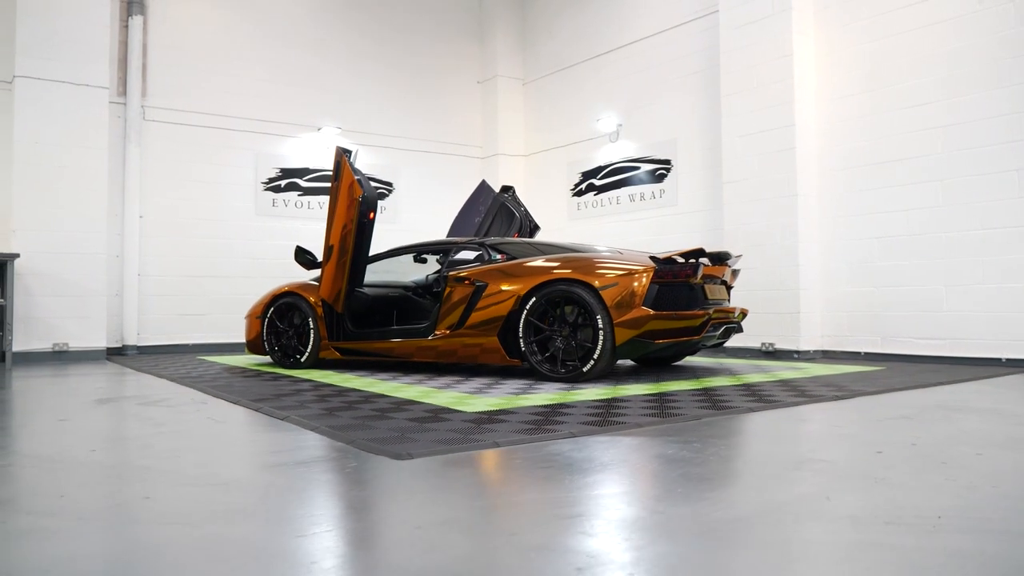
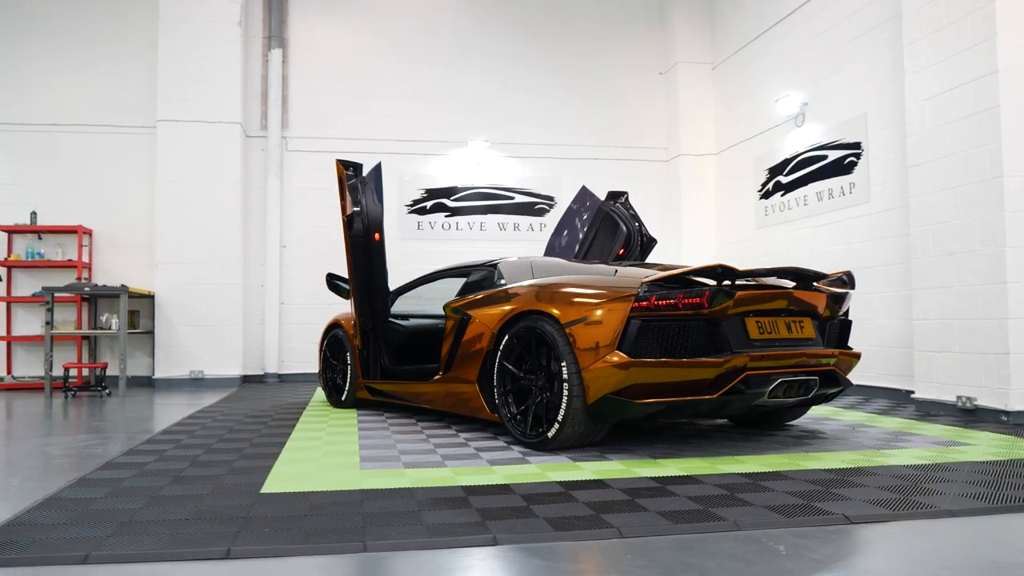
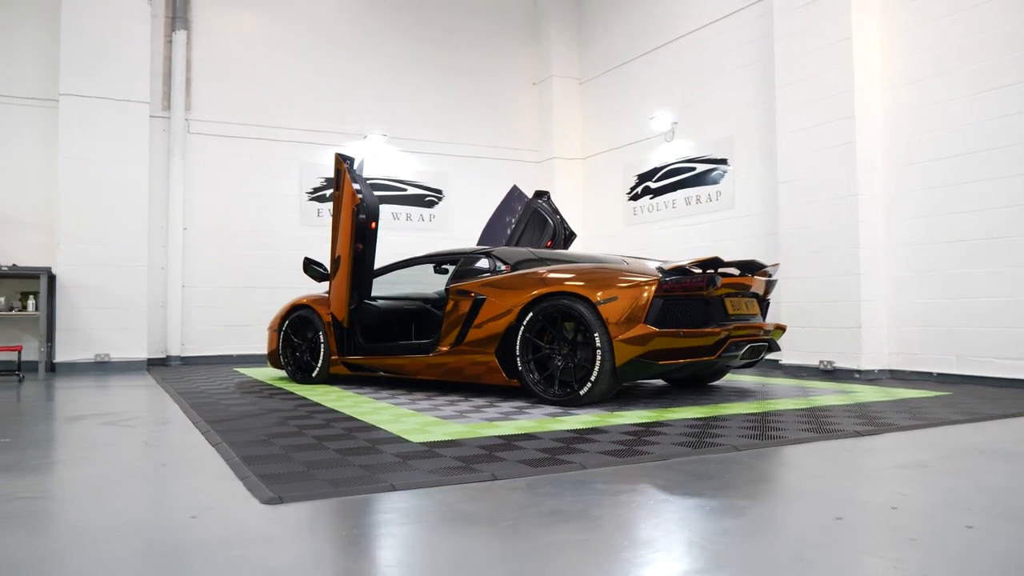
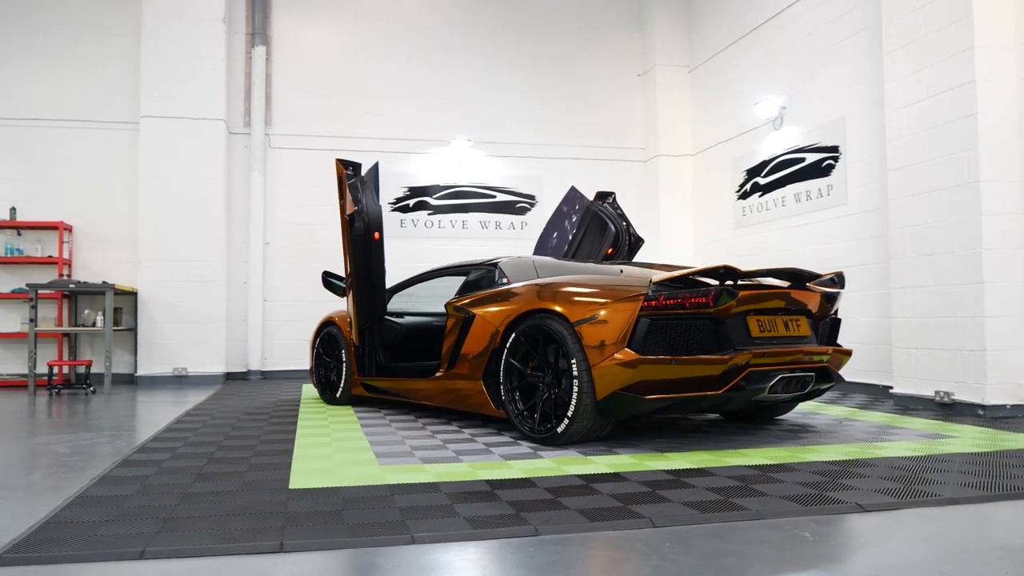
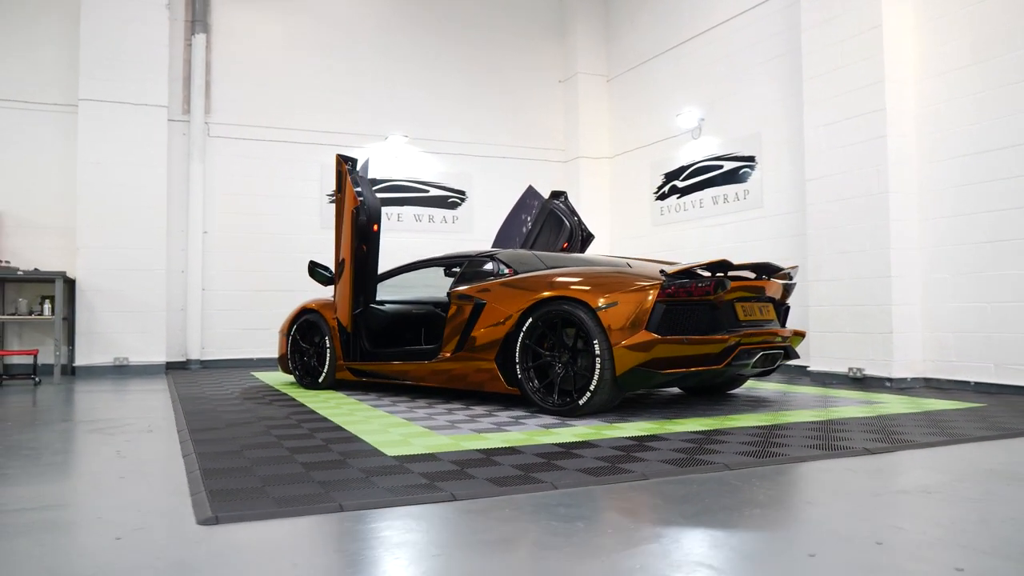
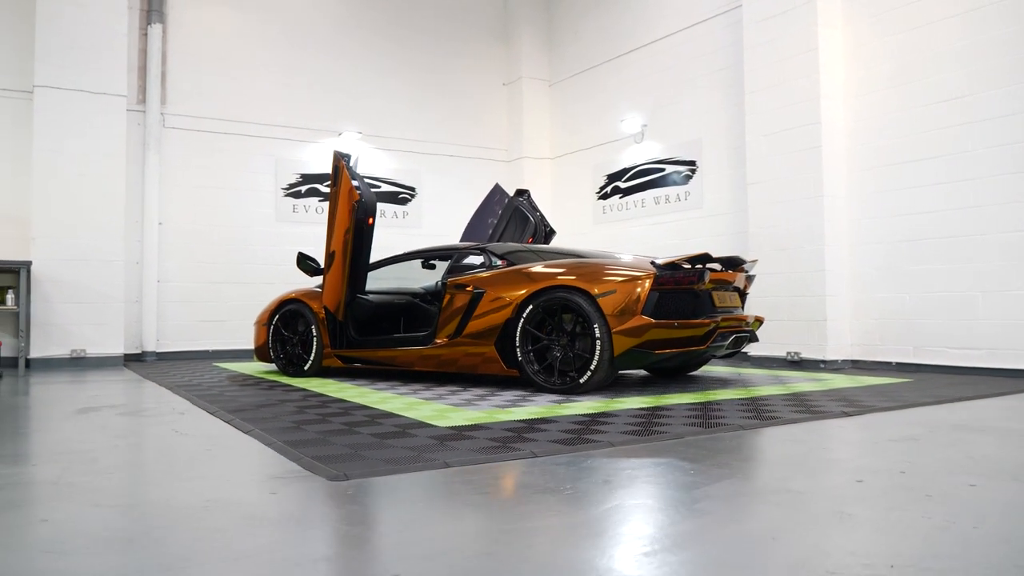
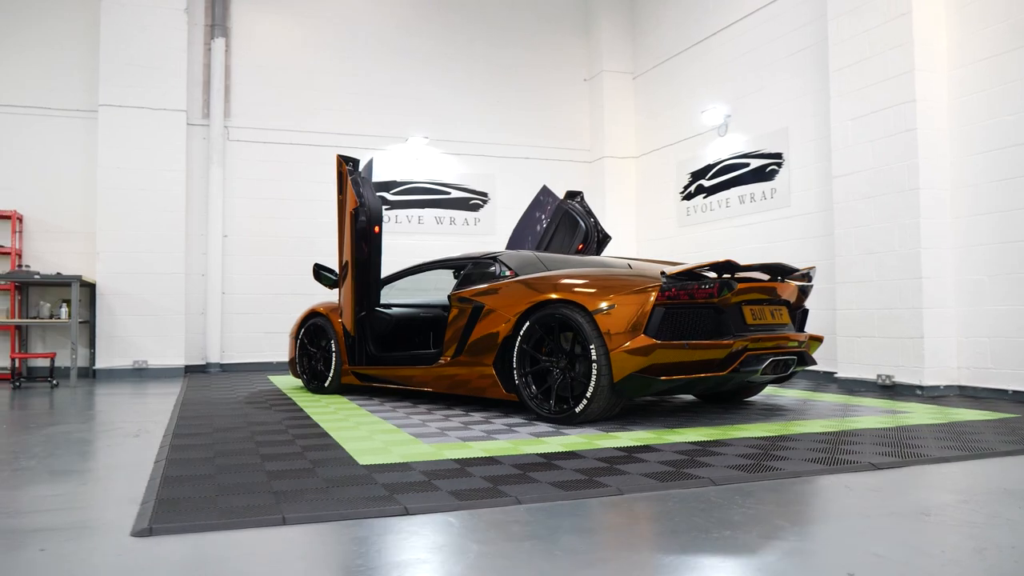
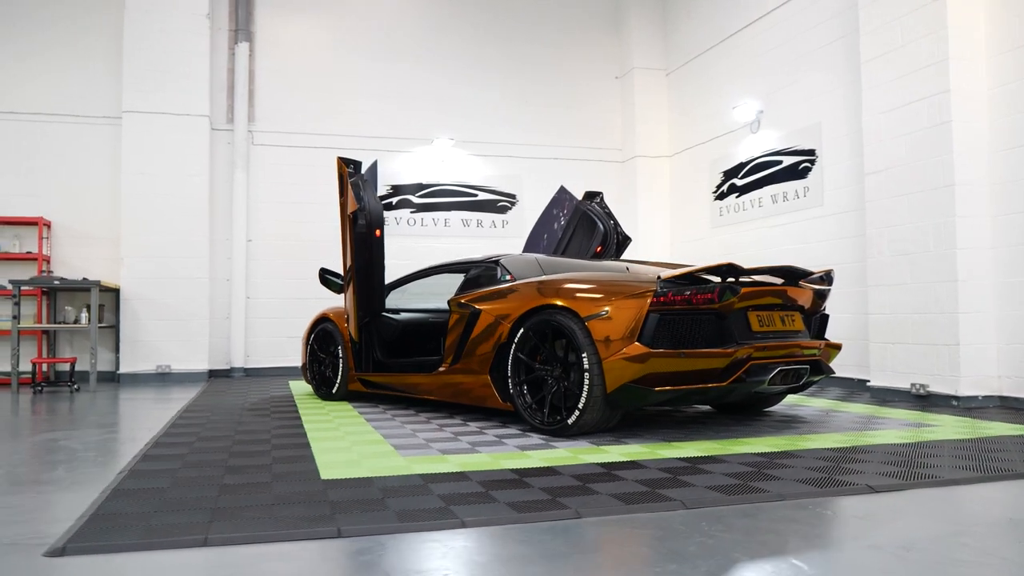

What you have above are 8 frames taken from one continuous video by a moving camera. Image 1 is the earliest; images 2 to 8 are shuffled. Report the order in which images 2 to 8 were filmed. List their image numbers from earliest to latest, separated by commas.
6, 3, 5, 7, 8, 4, 2
